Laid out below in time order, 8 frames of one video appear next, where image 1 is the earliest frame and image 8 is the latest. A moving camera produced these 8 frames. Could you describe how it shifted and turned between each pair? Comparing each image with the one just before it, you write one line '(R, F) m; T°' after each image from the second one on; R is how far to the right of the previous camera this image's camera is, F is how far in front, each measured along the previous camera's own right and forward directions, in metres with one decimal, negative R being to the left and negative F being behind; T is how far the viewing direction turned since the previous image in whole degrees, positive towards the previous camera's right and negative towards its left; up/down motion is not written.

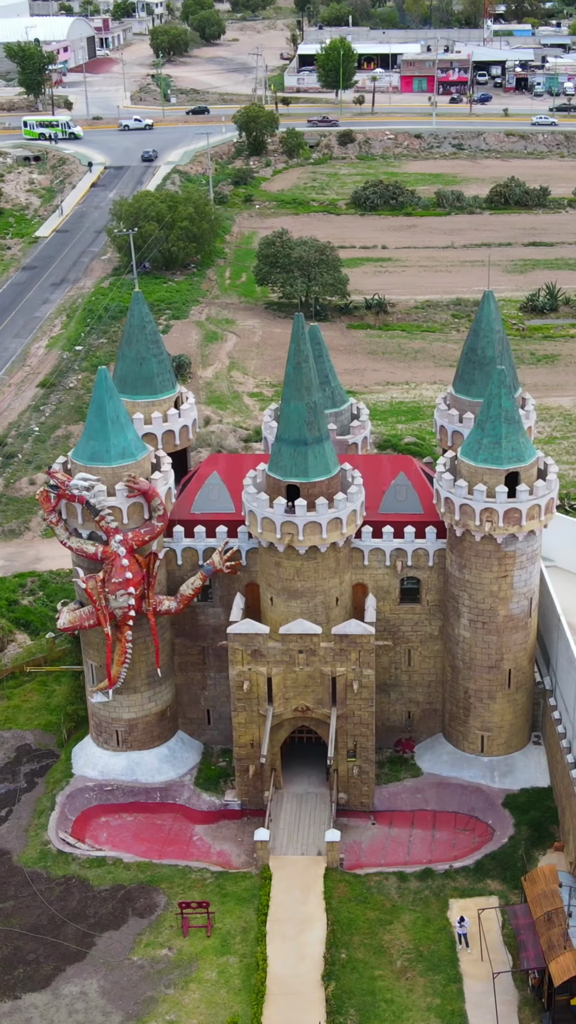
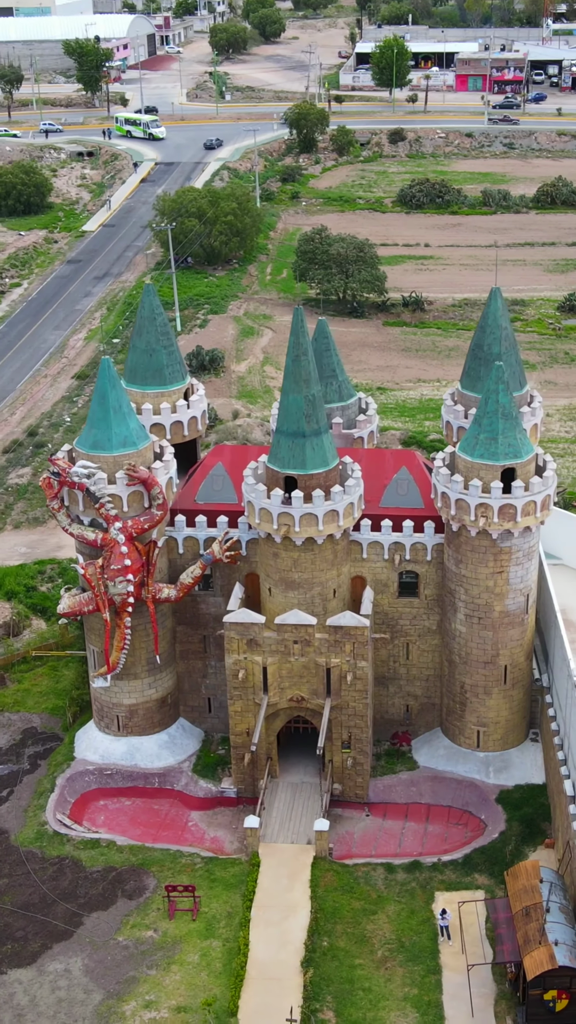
(+2.2, -0.3) m; -3°
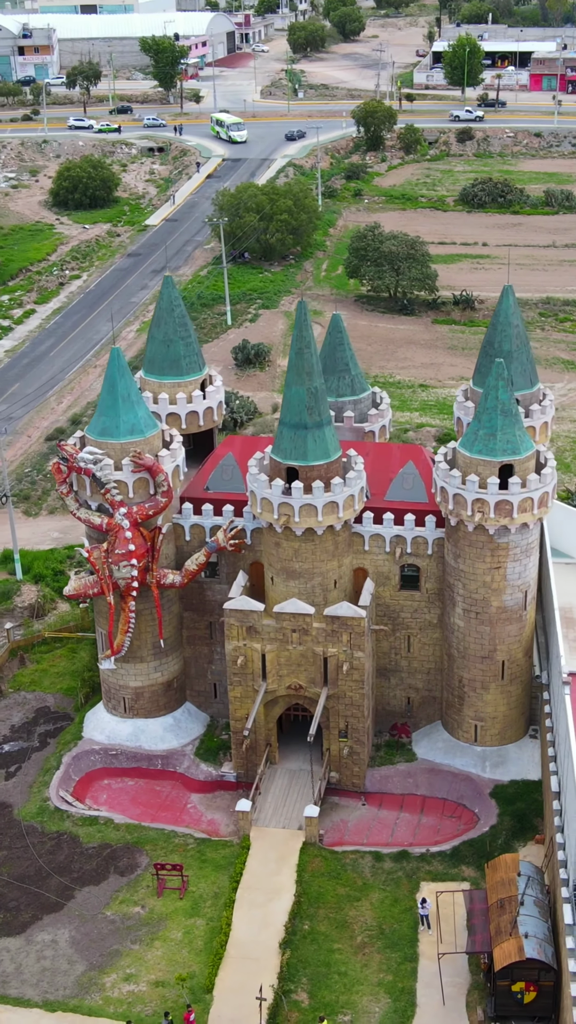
(+2.8, -0.6) m; -4°
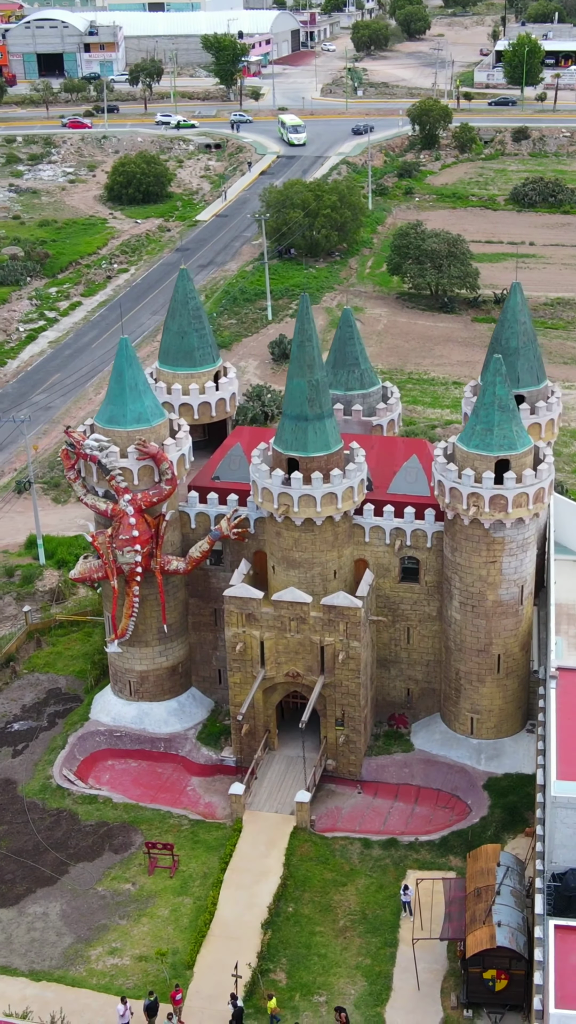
(+2.4, -0.7) m; -3°
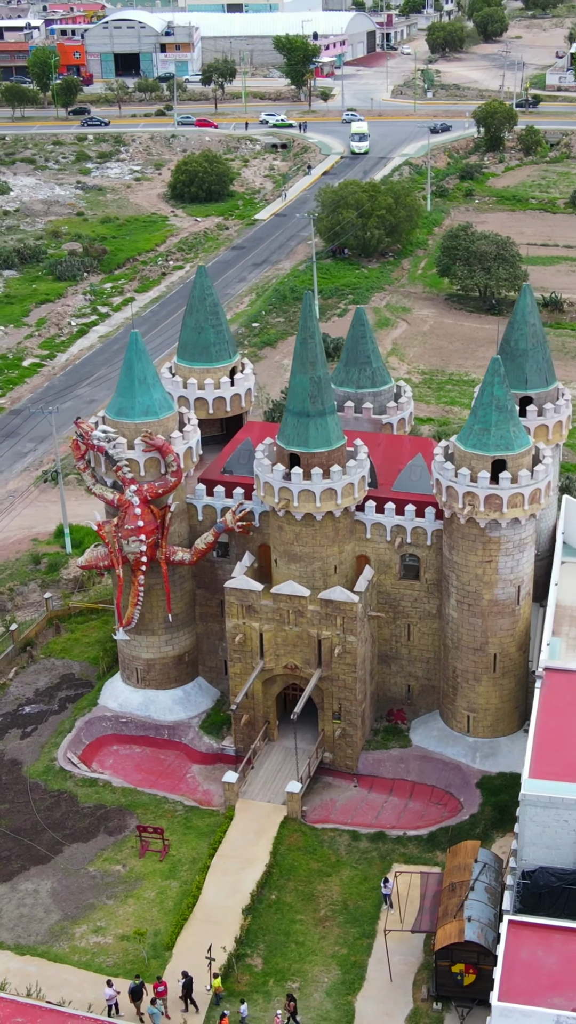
(+2.8, -0.5) m; -4°
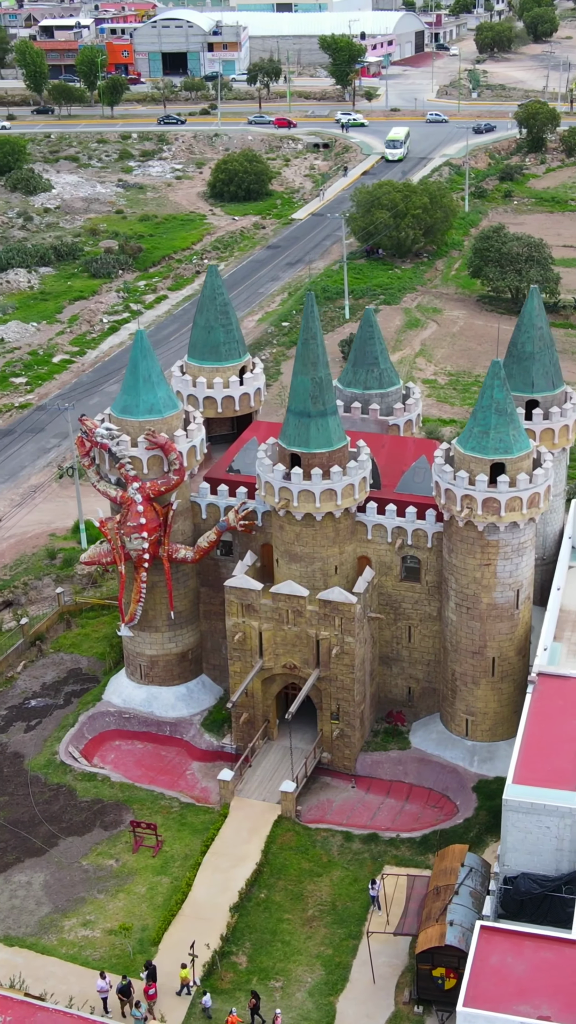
(+1.8, 0.0) m; -2°
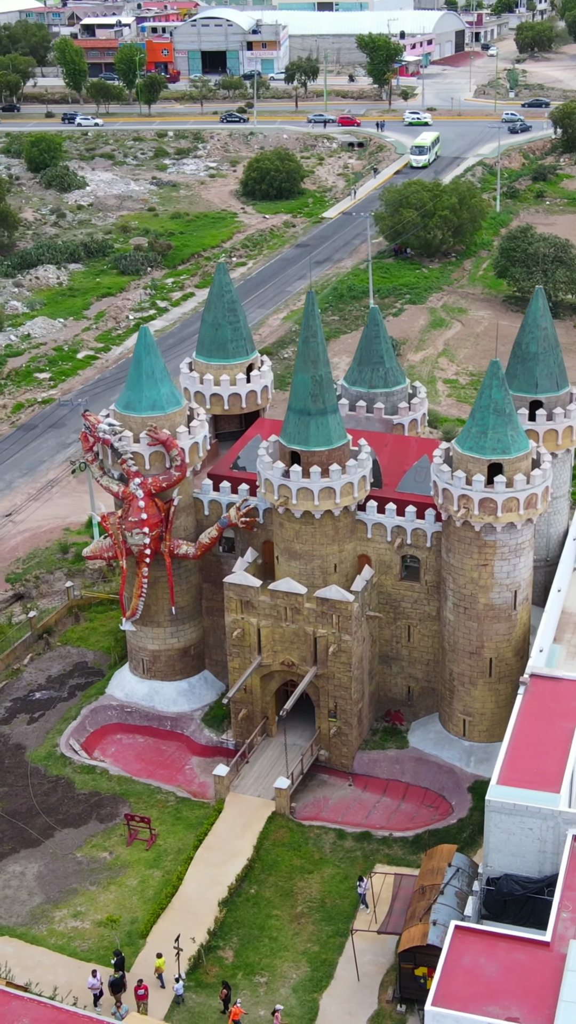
(+1.5, -0.1) m; -2°
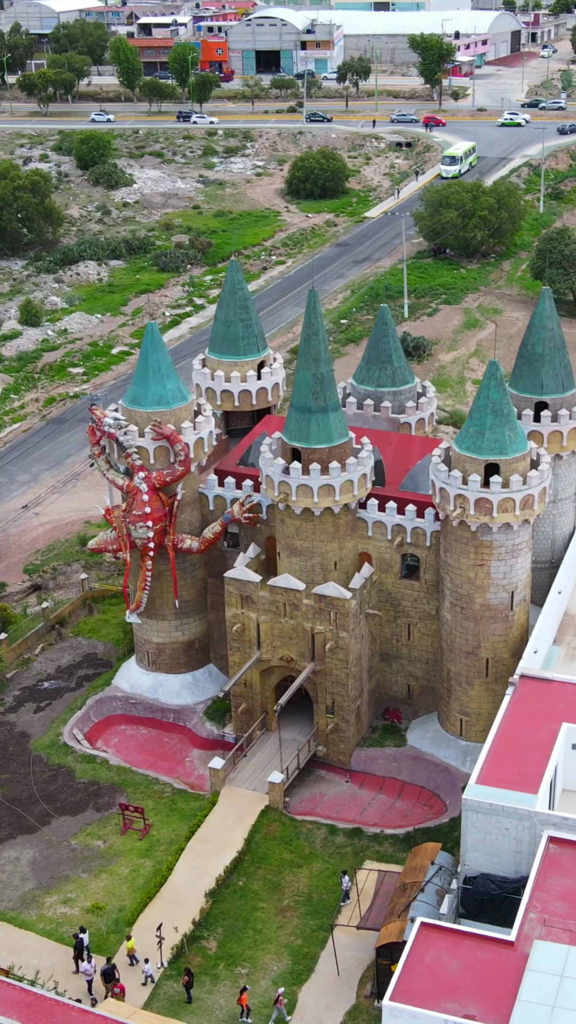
(+2.1, -0.2) m; -3°
